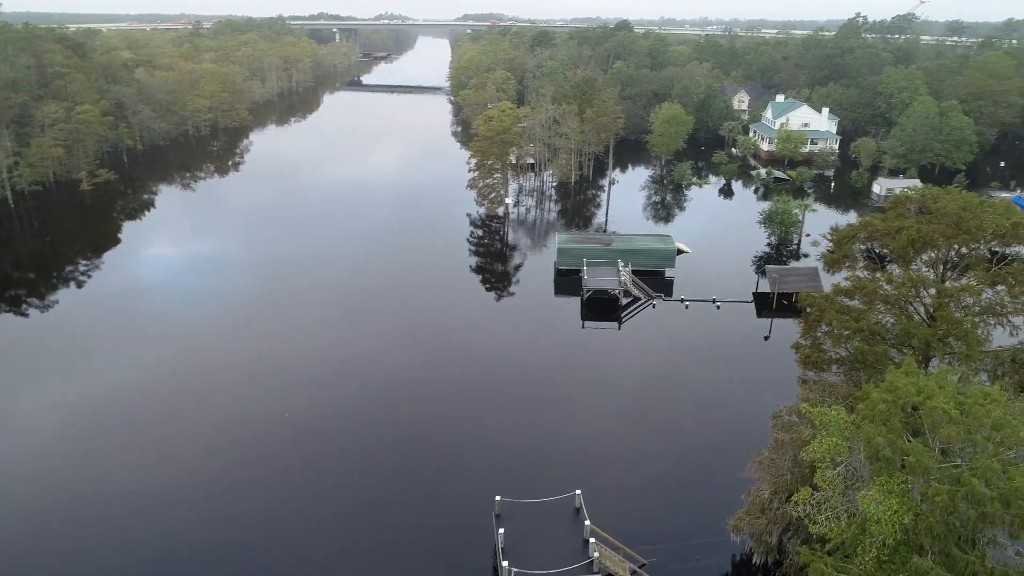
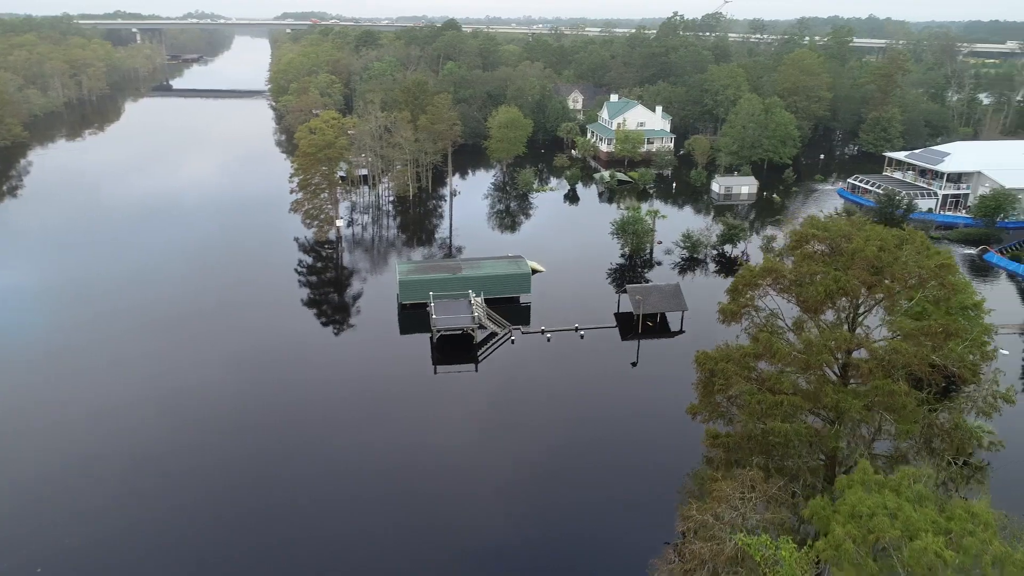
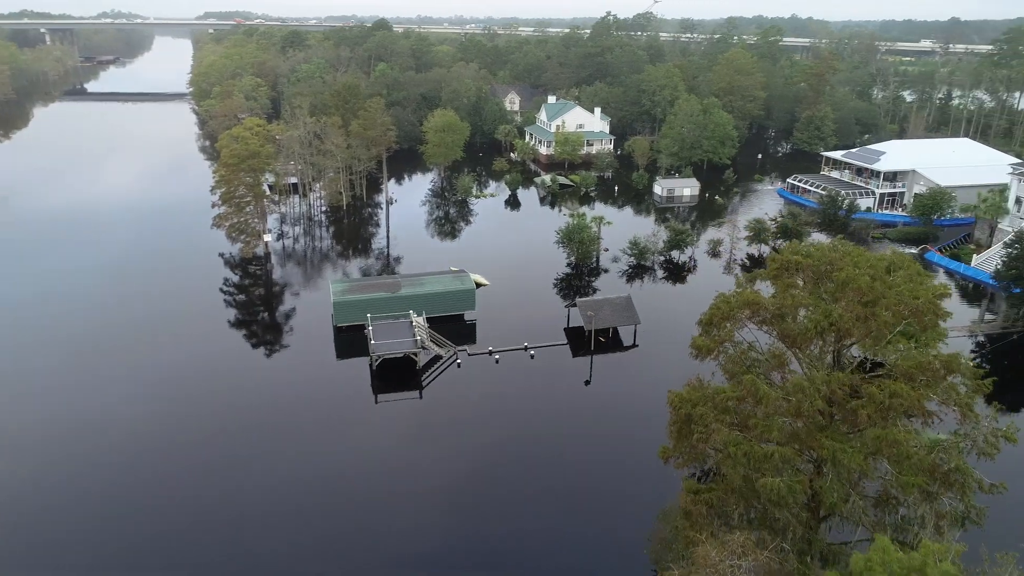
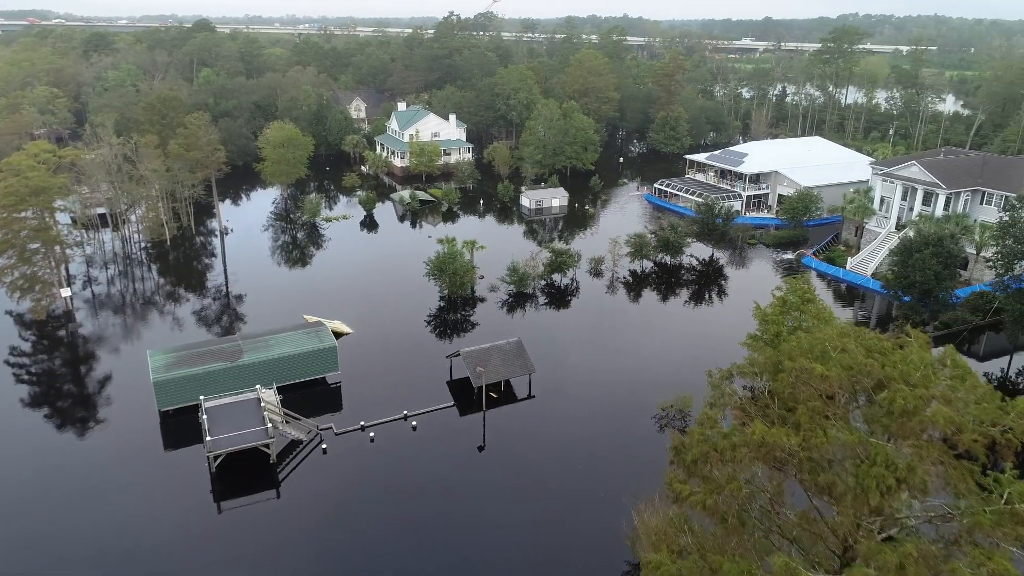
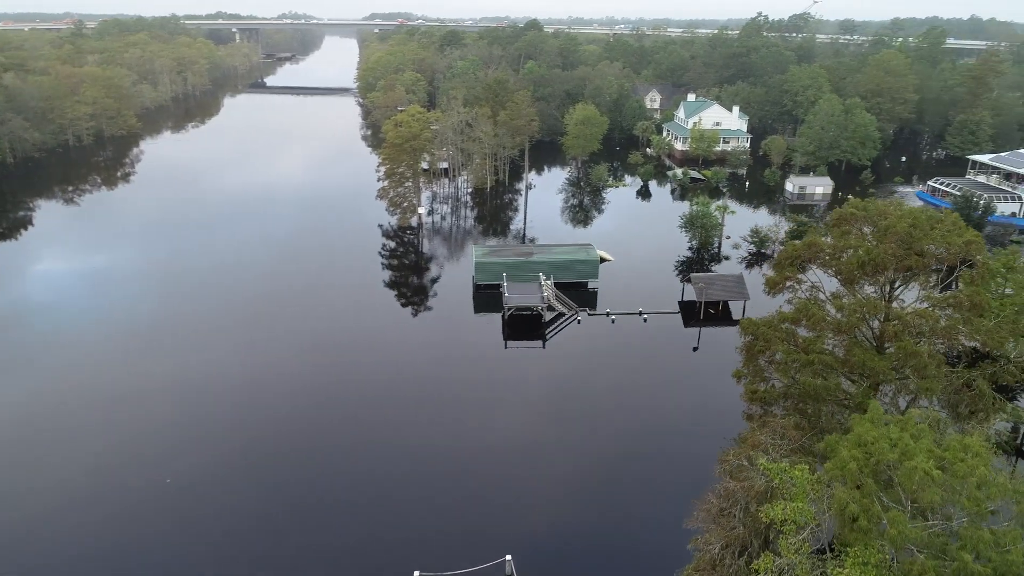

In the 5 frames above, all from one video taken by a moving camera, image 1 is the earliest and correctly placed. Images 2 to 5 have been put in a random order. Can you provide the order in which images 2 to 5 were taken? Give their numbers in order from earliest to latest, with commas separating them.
5, 2, 3, 4
